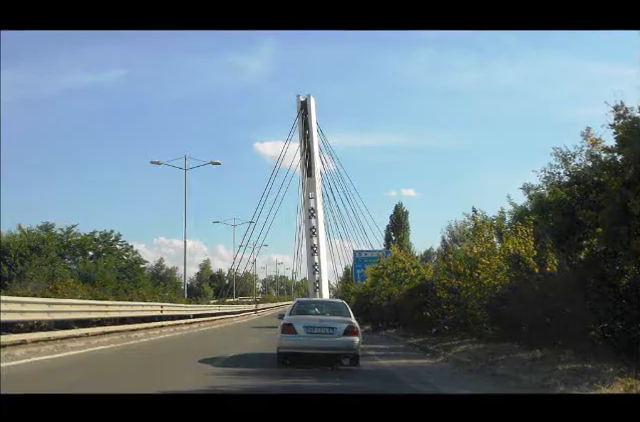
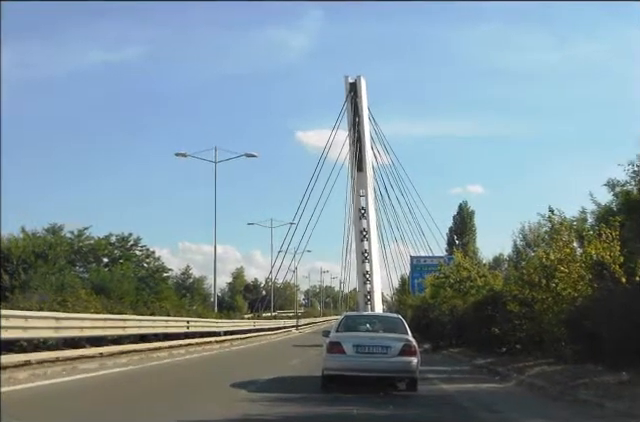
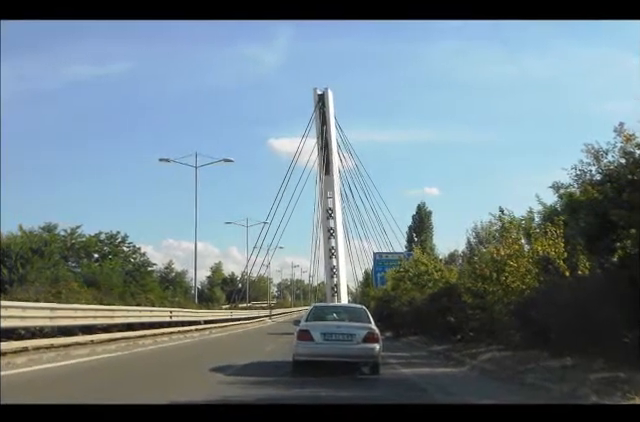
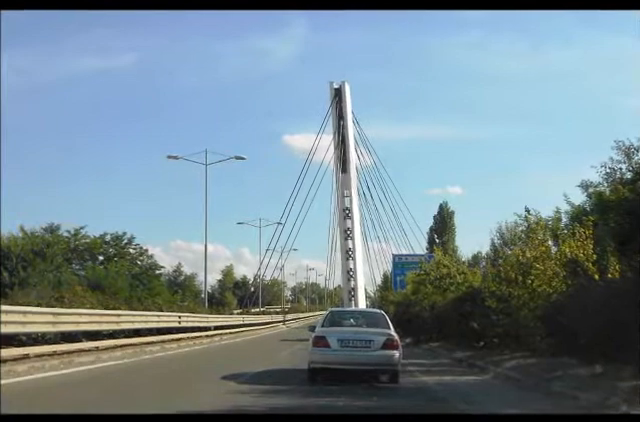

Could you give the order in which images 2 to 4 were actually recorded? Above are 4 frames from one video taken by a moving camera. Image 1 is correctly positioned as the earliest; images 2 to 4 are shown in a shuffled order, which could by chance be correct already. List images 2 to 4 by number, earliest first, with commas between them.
3, 4, 2
